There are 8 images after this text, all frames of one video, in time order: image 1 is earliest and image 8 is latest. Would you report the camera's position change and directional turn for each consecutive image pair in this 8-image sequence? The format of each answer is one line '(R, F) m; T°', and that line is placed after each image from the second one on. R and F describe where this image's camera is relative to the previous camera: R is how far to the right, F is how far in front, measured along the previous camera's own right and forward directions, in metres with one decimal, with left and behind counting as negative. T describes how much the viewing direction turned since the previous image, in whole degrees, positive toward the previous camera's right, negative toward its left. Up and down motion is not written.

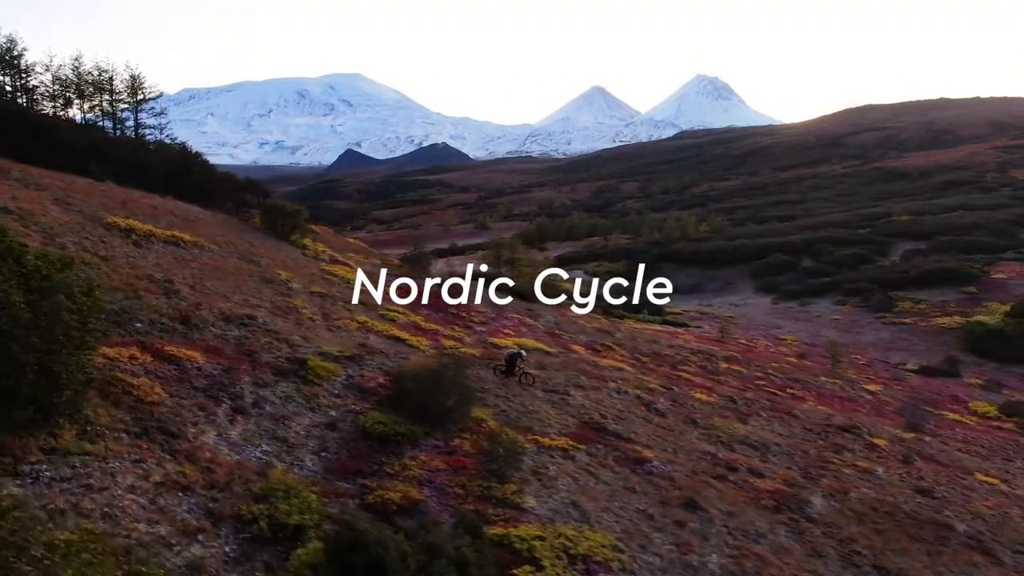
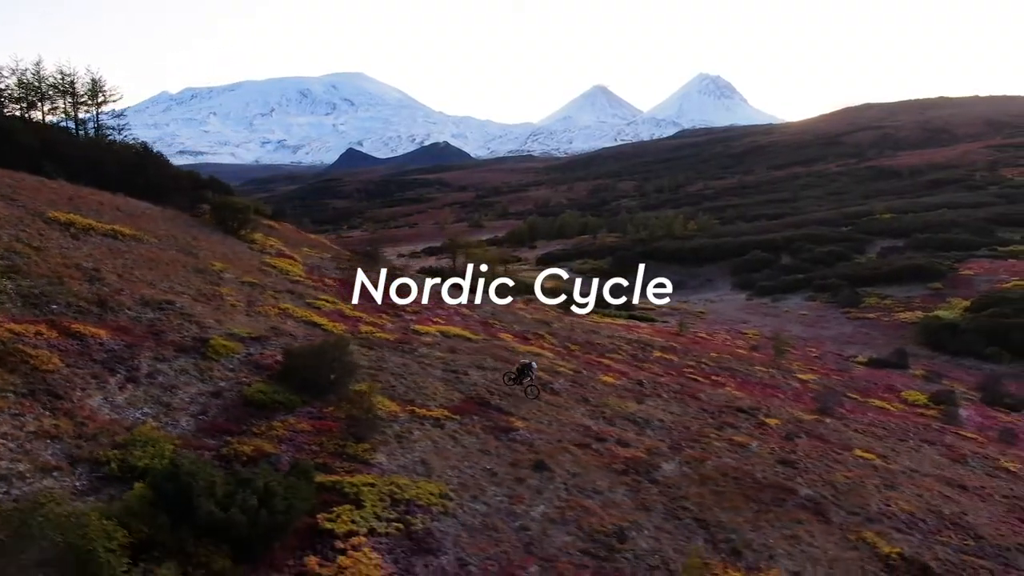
(+2.4, -1.5) m; 0°
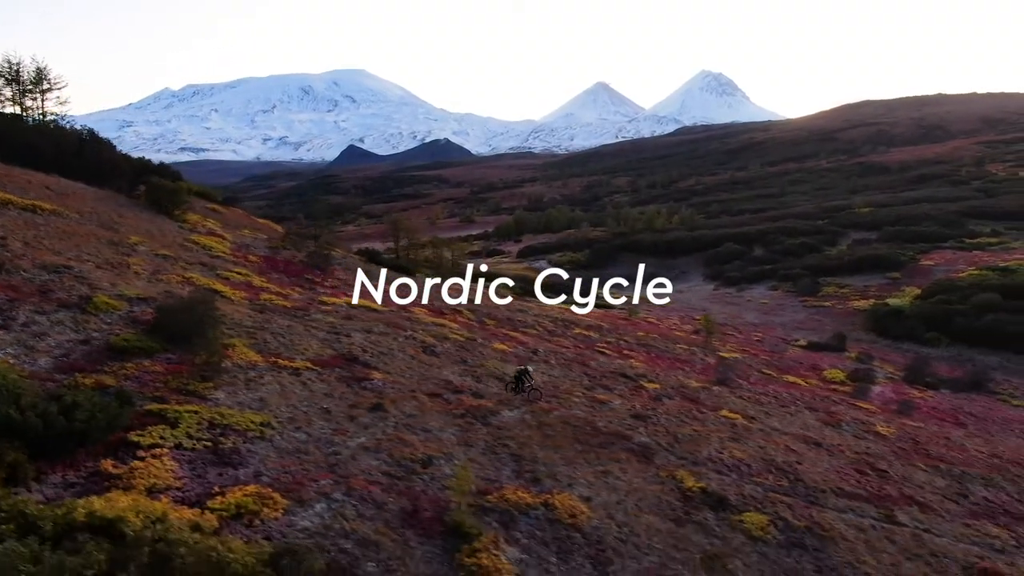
(+3.3, -1.4) m; 0°
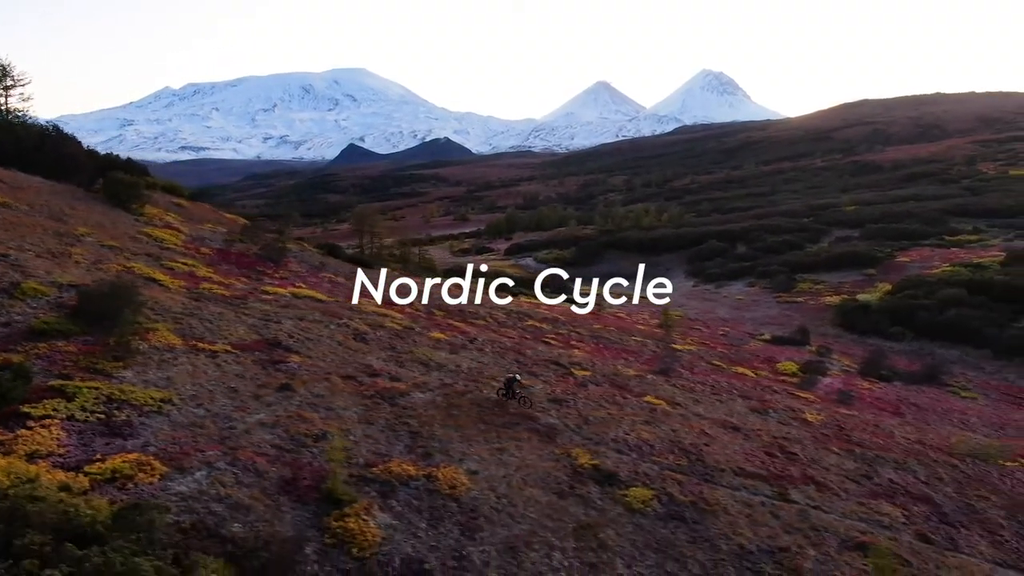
(+2.1, -0.7) m; 0°
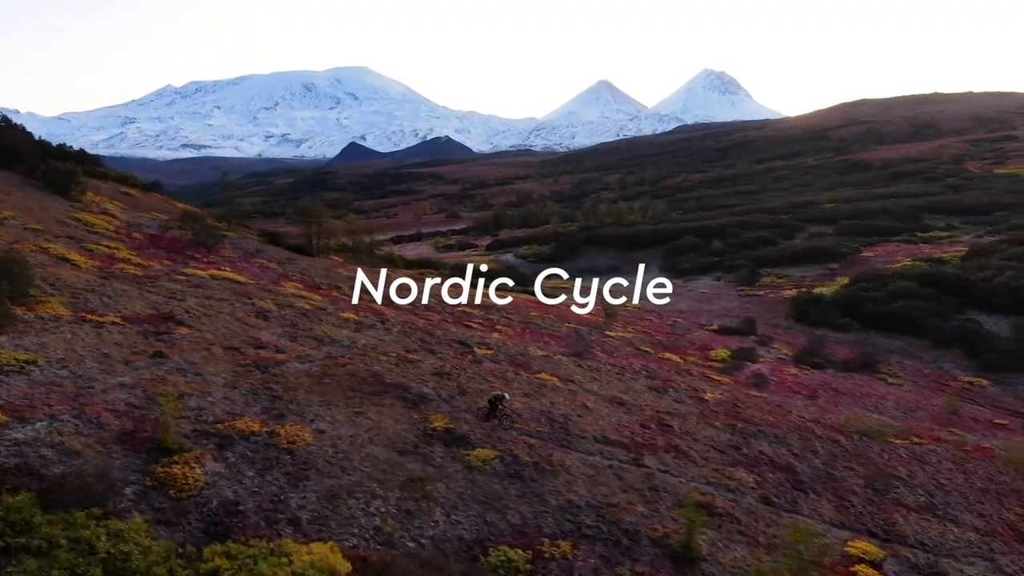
(+3.2, -1.0) m; 0°
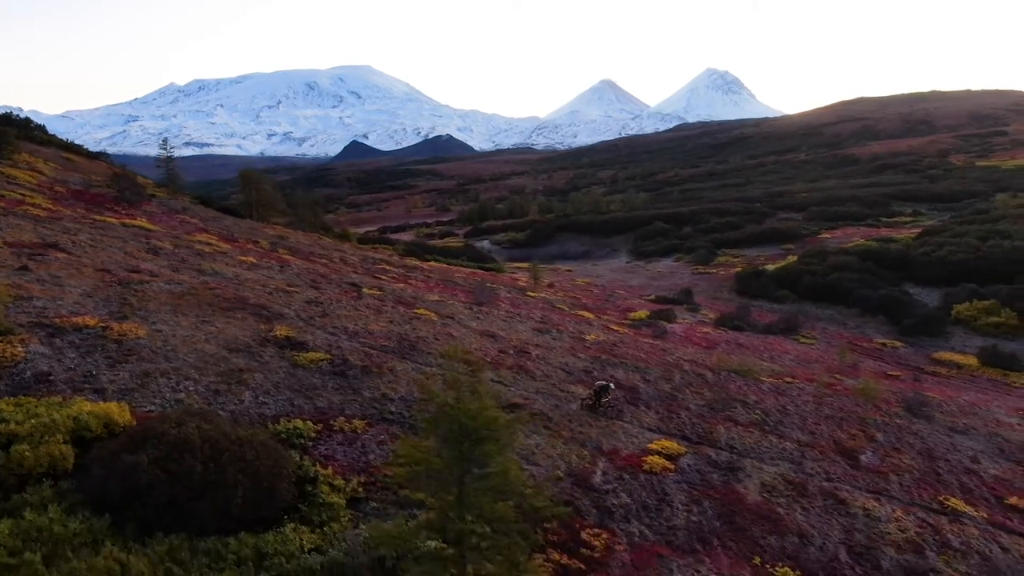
(+4.1, -1.3) m; 0°
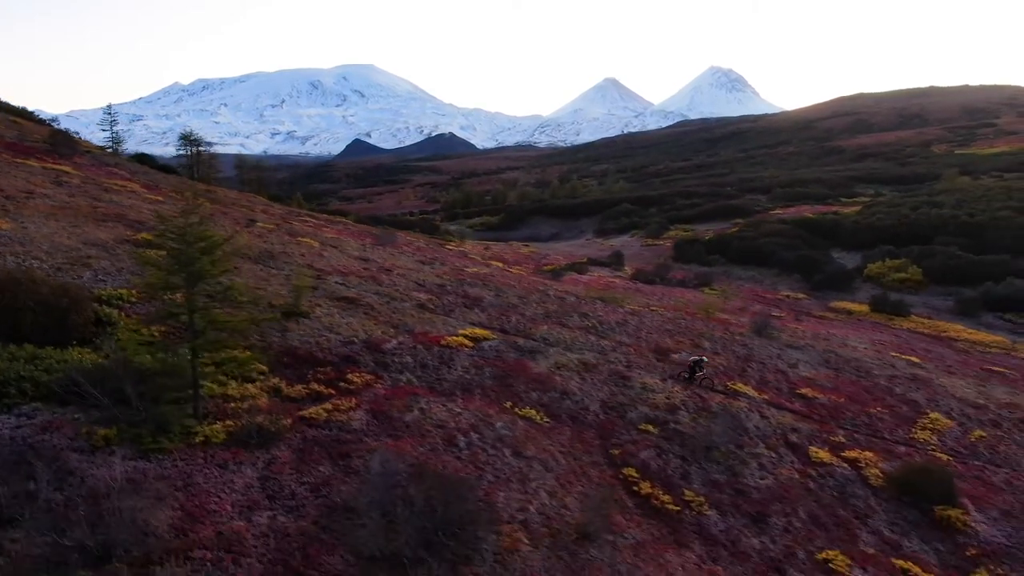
(+4.7, -2.2) m; -1°
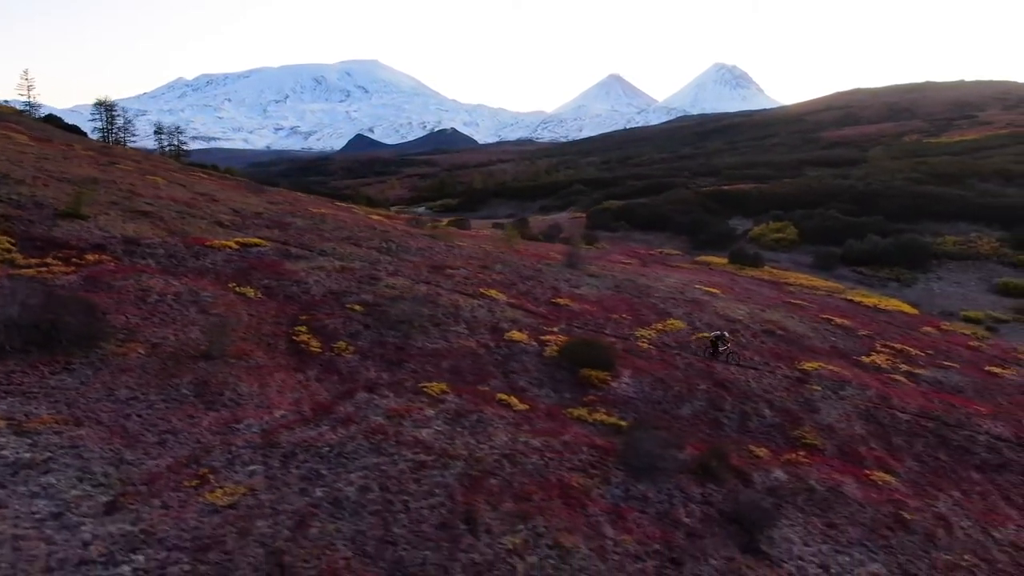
(+7.0, -2.5) m; -1°
